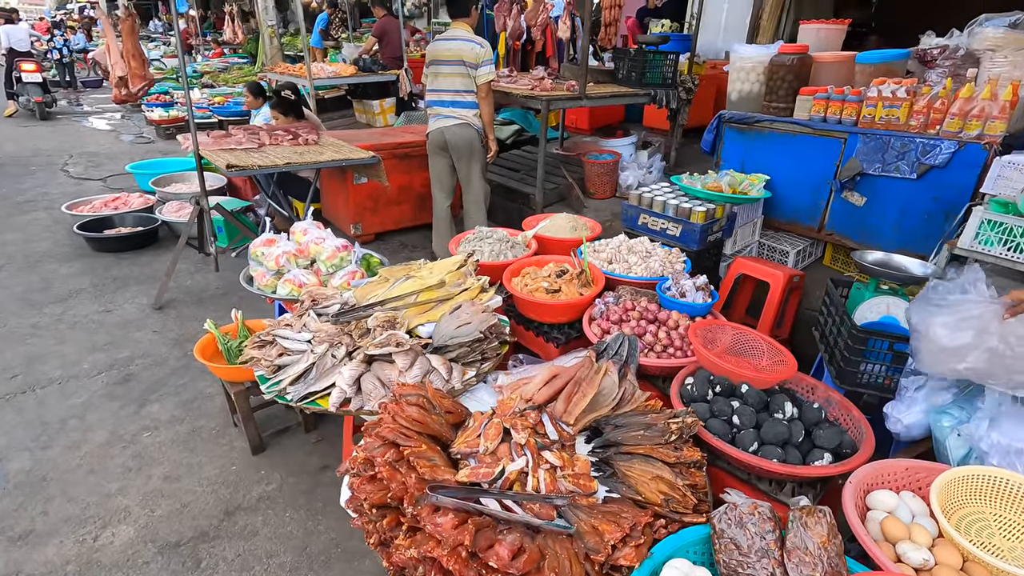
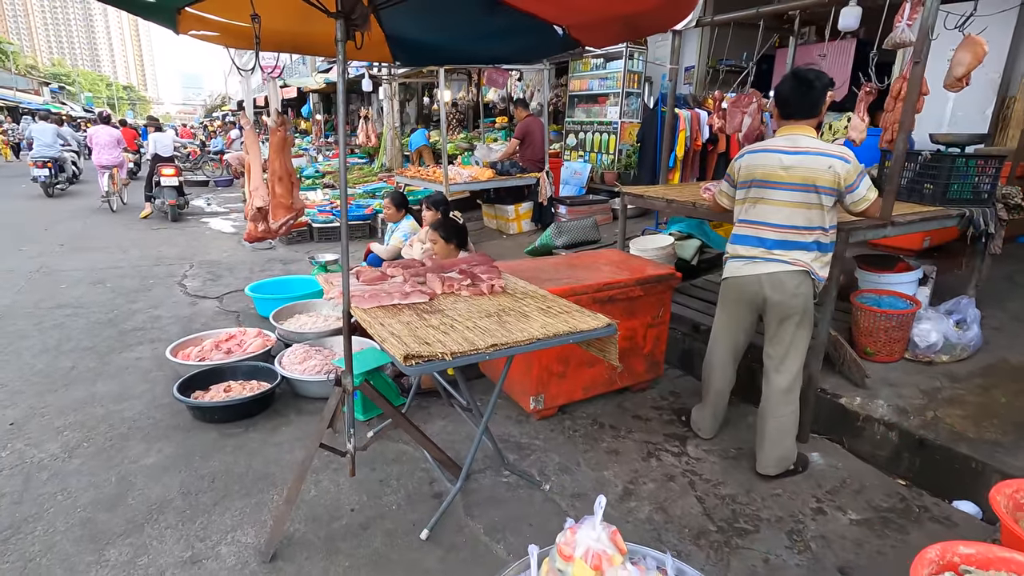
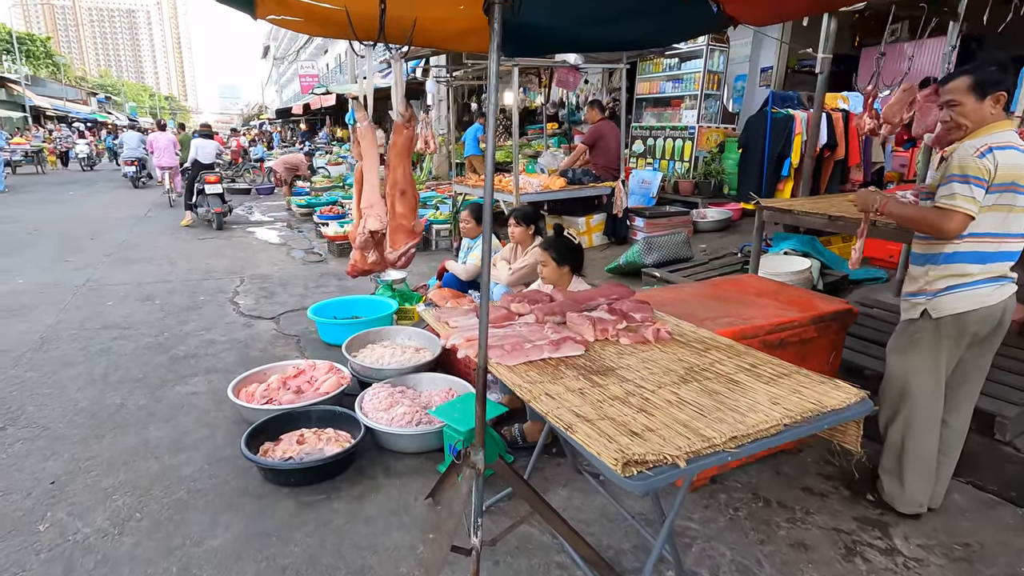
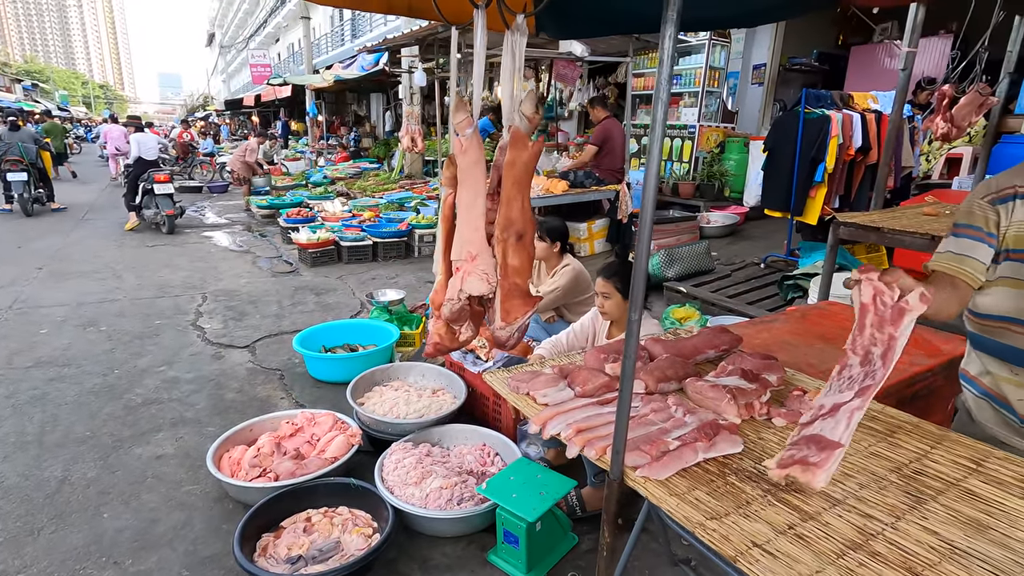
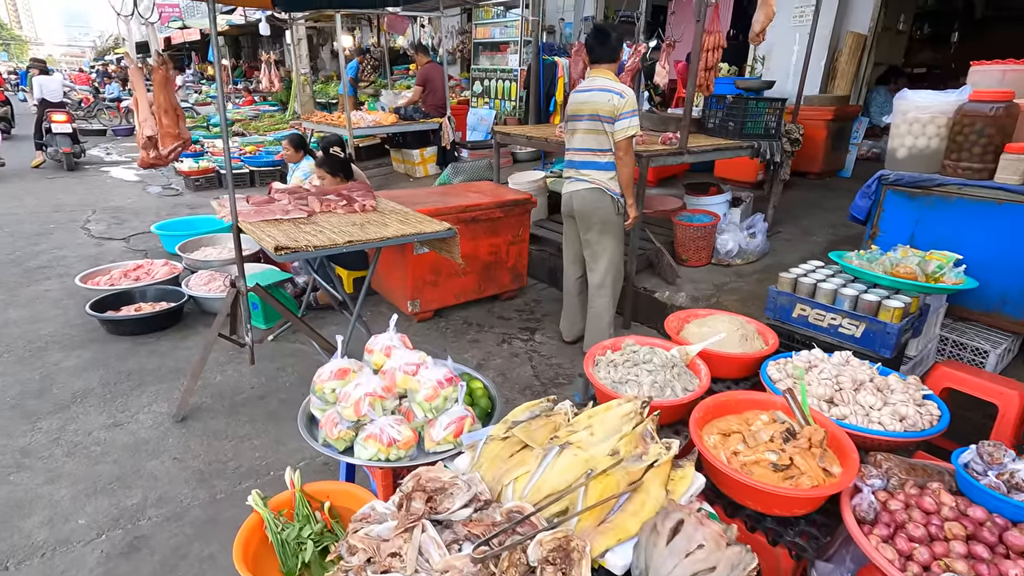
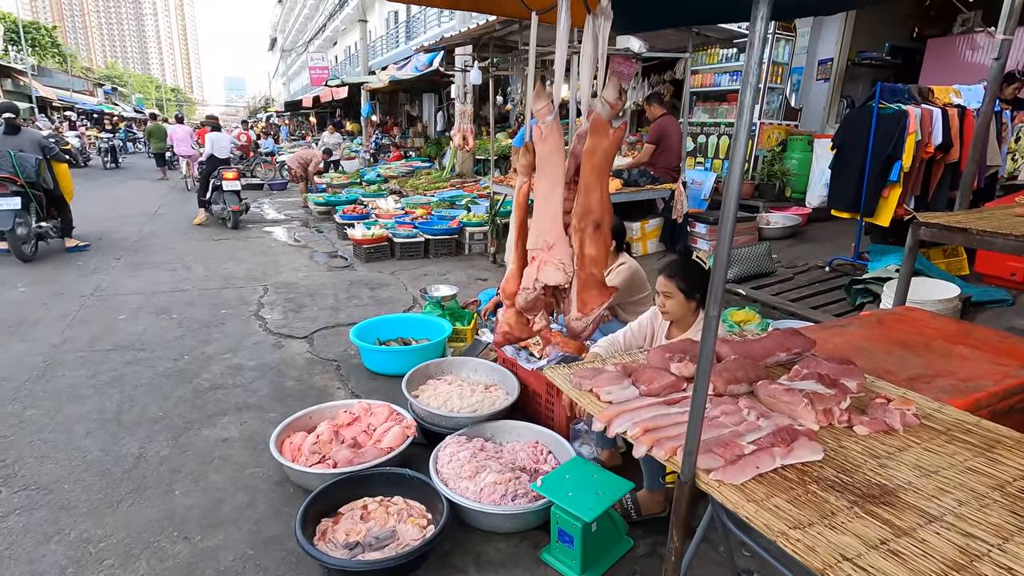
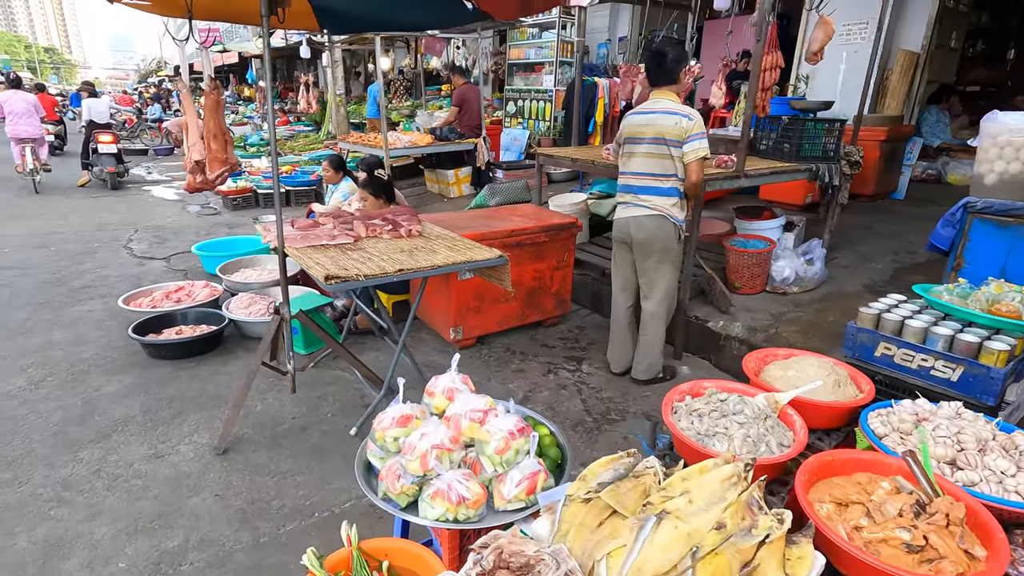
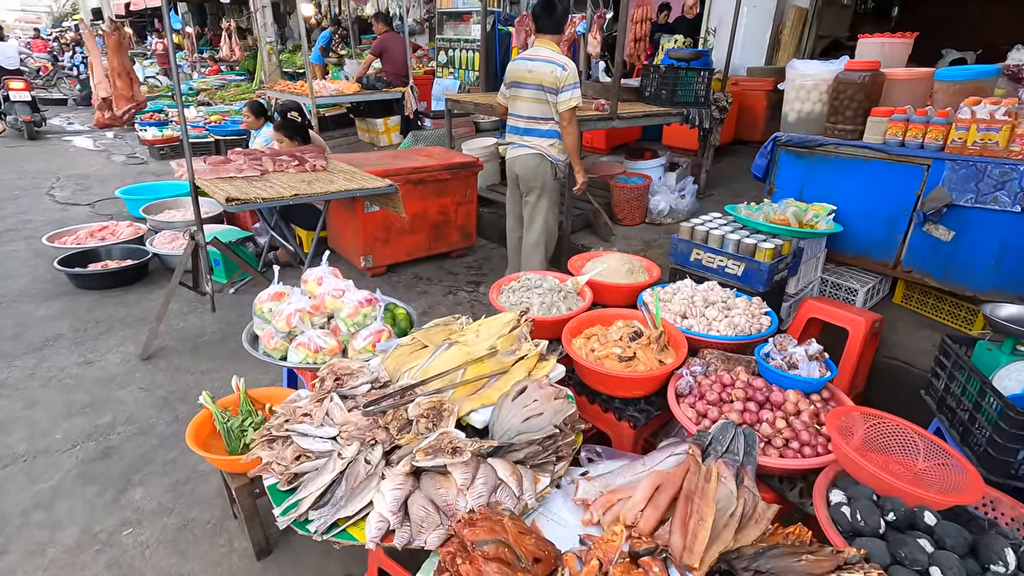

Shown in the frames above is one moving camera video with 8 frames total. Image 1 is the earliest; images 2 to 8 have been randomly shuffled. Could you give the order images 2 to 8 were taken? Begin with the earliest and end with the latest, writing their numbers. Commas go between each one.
8, 5, 7, 2, 3, 6, 4
